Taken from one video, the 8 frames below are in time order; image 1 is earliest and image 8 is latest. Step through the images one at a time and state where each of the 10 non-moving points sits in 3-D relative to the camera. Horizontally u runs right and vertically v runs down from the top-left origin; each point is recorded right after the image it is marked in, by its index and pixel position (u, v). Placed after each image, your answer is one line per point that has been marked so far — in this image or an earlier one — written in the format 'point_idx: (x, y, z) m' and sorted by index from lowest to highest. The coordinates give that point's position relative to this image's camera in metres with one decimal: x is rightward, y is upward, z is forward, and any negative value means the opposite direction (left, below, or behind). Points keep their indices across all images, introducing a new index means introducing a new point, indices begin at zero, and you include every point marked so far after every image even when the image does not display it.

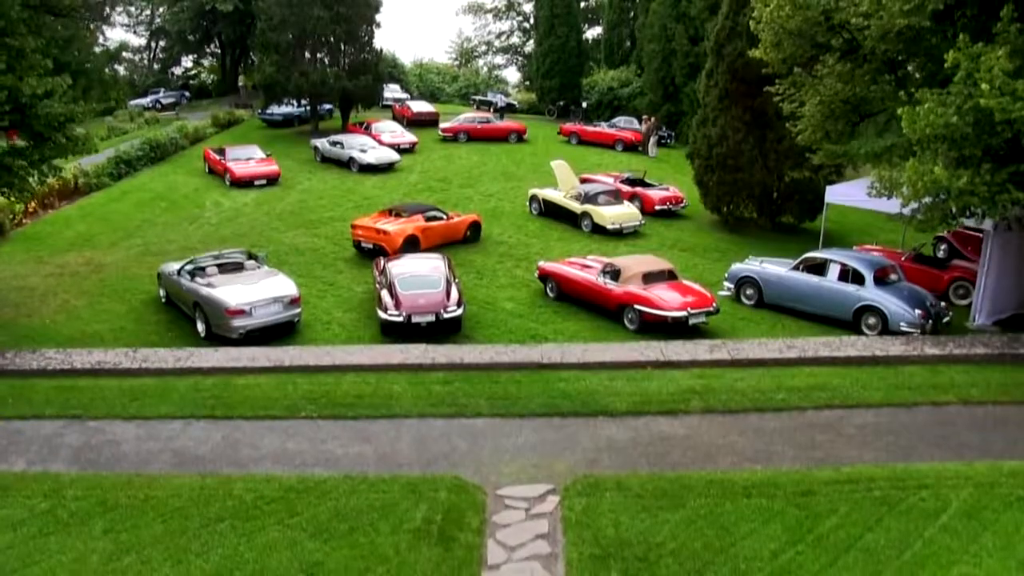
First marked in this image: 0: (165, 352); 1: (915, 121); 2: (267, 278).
0: (-5.1, -1.0, +13.1) m
1: (+5.7, +2.3, +12.3) m
2: (-4.2, +0.2, +15.3) m
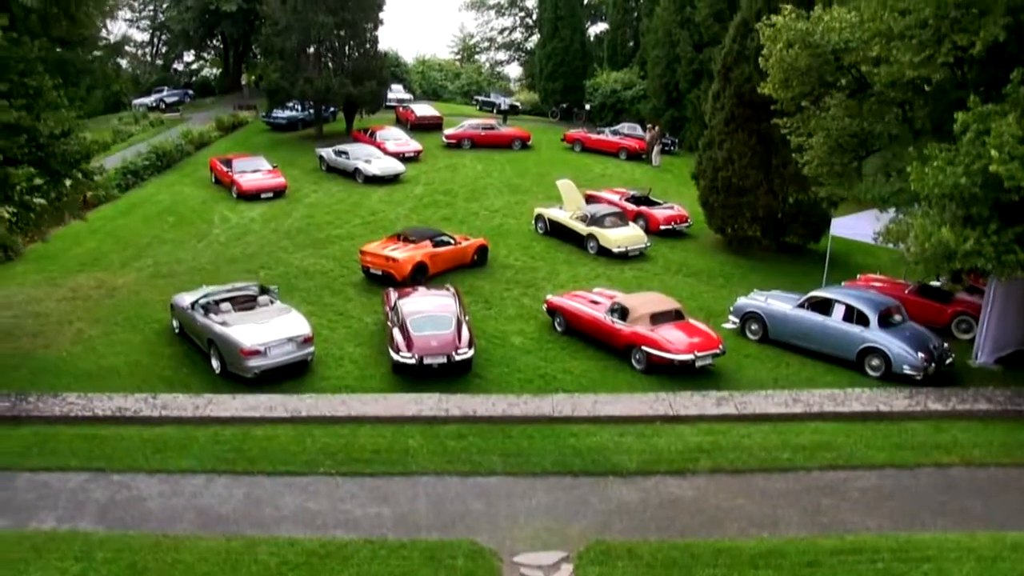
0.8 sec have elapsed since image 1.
0: (-4.9, -1.7, +13.4) m
1: (+5.9, +1.5, +12.5) m
2: (-4.1, -0.5, +15.5) m
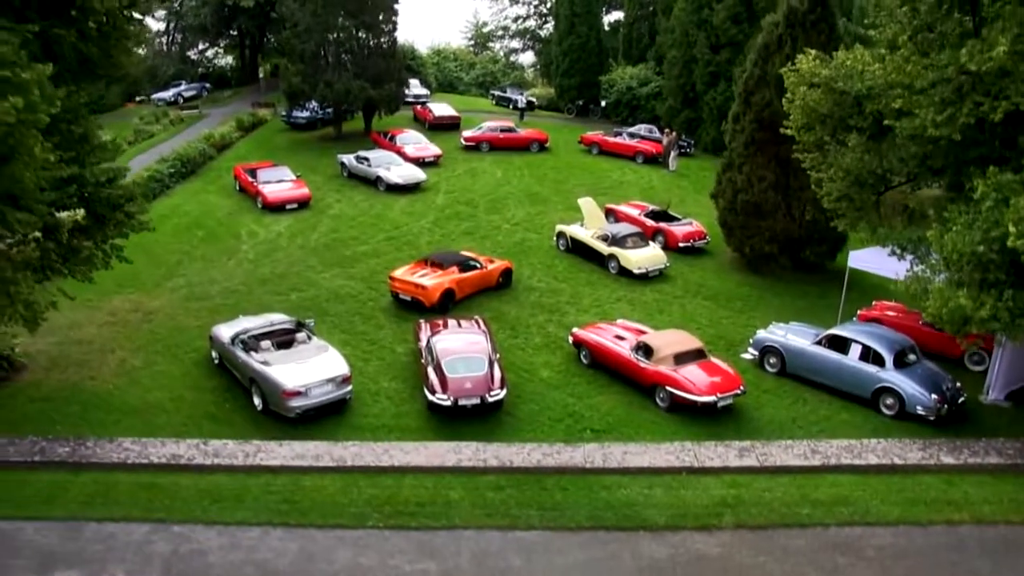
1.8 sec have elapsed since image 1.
0: (-4.4, -2.6, +14.1) m
1: (+6.4, +0.7, +13.1) m
2: (-3.5, -1.2, +16.2) m
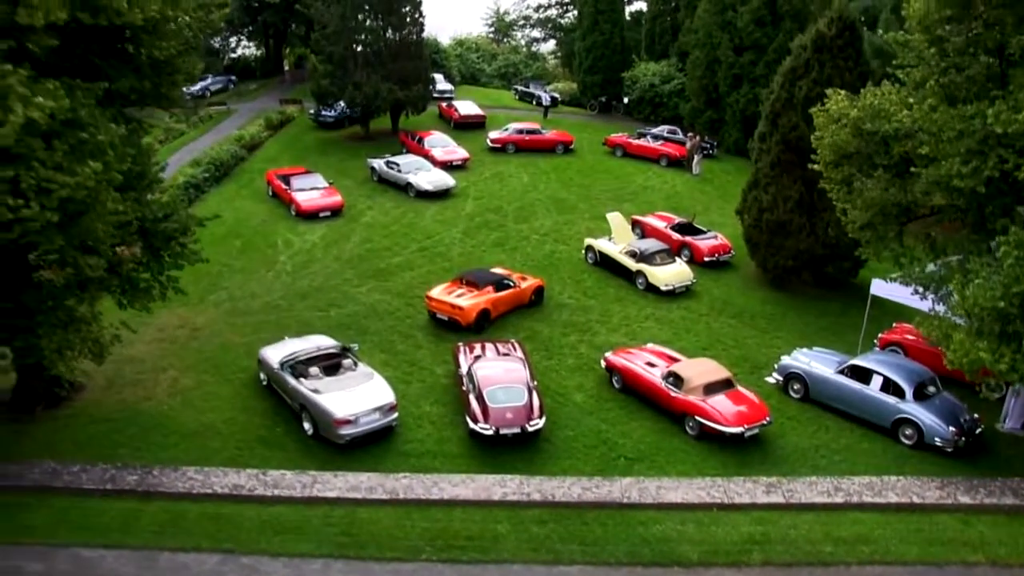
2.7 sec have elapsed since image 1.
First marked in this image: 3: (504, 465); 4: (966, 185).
0: (-3.7, -3.2, +15.1) m
1: (+7.1, -0.1, +13.8) m
2: (-2.8, -1.8, +17.0) m
3: (-0.2, -3.2, +15.9) m
4: (+7.6, +1.7, +14.8) m
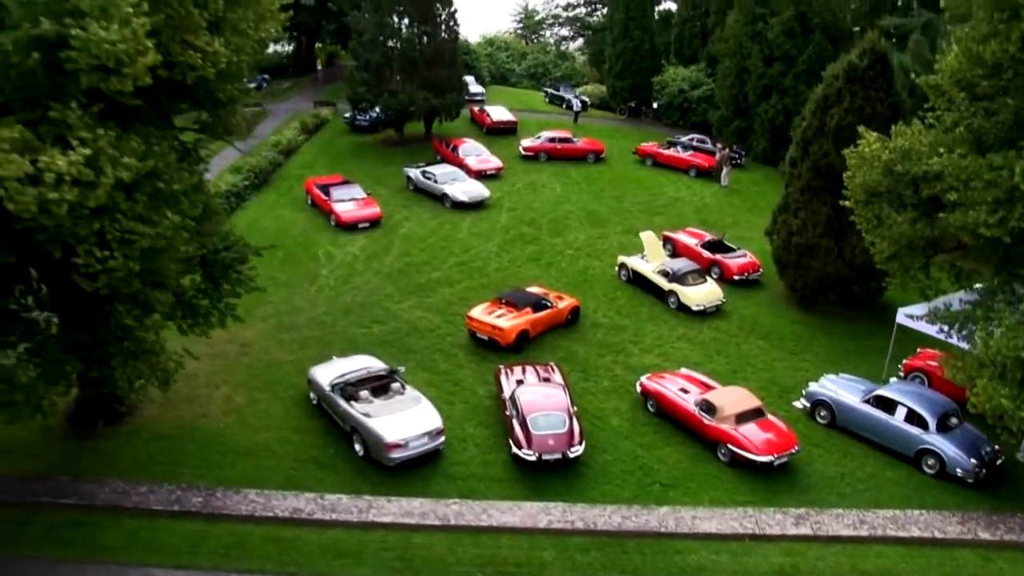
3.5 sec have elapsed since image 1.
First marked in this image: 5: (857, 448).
0: (-3.0, -3.9, +16.1) m
1: (+7.8, -0.9, +14.5) m
2: (-2.0, -2.4, +18.0) m
3: (+0.6, -3.8, +16.9) m
4: (+8.4, +1.0, +15.5) m
5: (+7.2, -3.3, +18.4) m
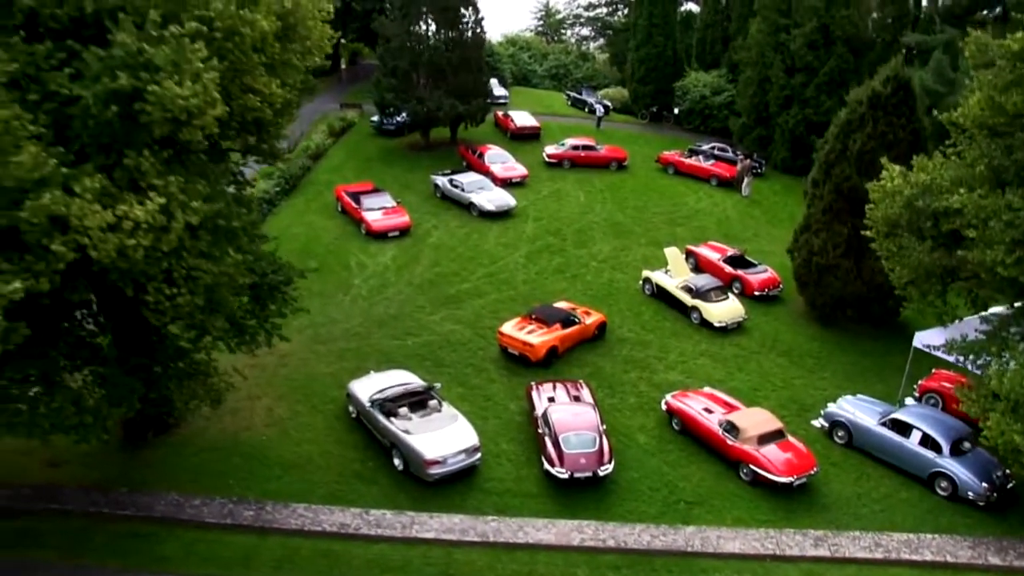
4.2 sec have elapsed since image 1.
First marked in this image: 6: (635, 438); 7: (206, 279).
0: (-2.3, -4.4, +17.1) m
1: (+8.5, -1.6, +15.3) m
2: (-1.3, -2.9, +18.9) m
3: (+1.3, -4.4, +17.8) m
4: (+9.1, +0.3, +16.2) m
5: (+7.8, -3.9, +19.2) m
6: (+2.7, -3.3, +19.9) m
7: (-4.9, +0.1, +14.3) m
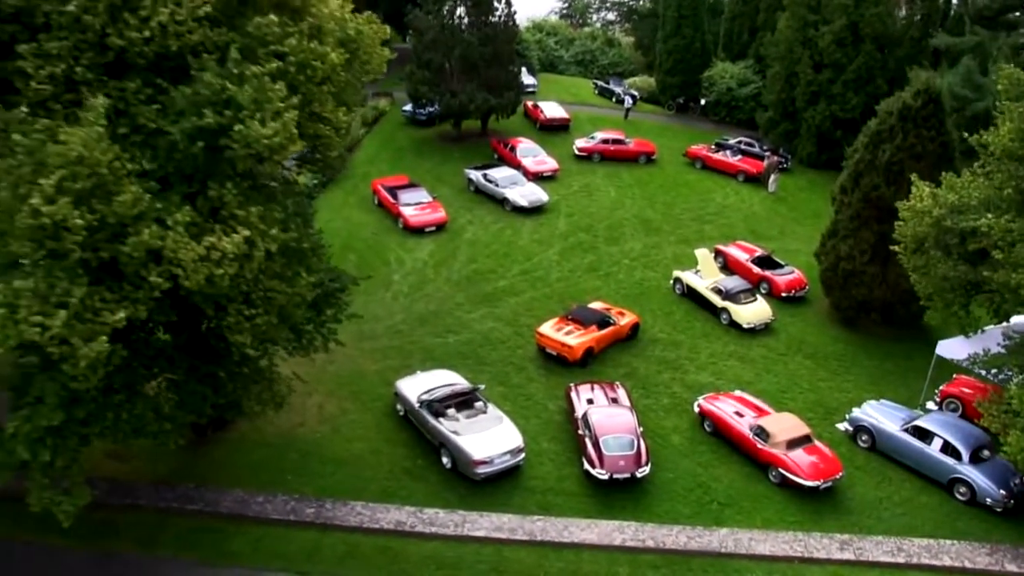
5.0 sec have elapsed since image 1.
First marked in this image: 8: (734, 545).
0: (-1.4, -4.6, +18.2) m
1: (+9.4, -2.1, +16.2) m
2: (-0.4, -3.1, +20.0) m
3: (+2.2, -4.6, +18.9) m
4: (+10.1, -0.2, +17.1) m
5: (+8.8, -4.2, +20.3) m
6: (+3.7, -3.6, +21.0) m
7: (-4.0, -0.2, +15.4) m
8: (+4.4, -5.1, +17.5) m
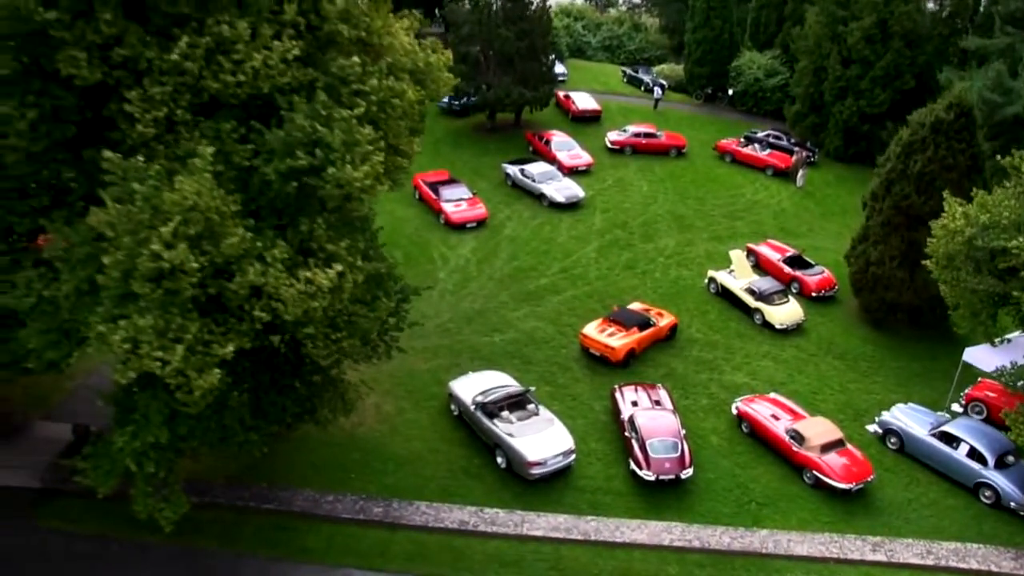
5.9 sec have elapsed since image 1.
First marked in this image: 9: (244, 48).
0: (-0.2, -5.0, +19.6) m
1: (+10.6, -2.6, +17.4) m
2: (+0.9, -3.3, +21.3) m
3: (+3.4, -5.0, +20.3) m
4: (+11.3, -0.6, +18.2) m
5: (+10.0, -4.5, +21.6) m
6: (+4.9, -3.8, +22.2) m
7: (-2.8, -0.6, +16.5) m
8: (+5.6, -5.5, +18.9) m
9: (-4.6, +4.1, +15.2) m
